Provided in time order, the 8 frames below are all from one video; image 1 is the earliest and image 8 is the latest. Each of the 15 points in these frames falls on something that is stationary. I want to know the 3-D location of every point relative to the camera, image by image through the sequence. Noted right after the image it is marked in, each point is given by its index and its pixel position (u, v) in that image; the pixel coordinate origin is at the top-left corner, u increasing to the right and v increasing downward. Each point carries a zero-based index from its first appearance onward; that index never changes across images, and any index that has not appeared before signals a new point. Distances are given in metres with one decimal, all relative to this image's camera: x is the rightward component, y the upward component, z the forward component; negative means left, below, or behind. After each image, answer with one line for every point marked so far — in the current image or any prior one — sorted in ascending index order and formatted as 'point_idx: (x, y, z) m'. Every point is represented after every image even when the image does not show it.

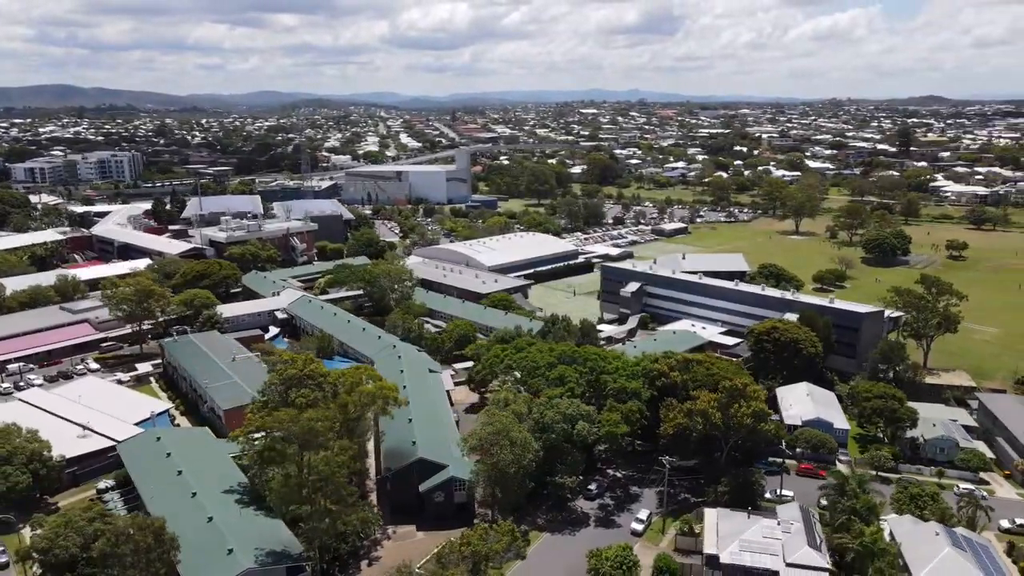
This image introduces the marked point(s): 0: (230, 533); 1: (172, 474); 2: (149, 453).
0: (-5.1, -4.3, +13.2) m
1: (-6.9, -3.9, +15.4) m
2: (-8.0, -3.7, +16.4) m
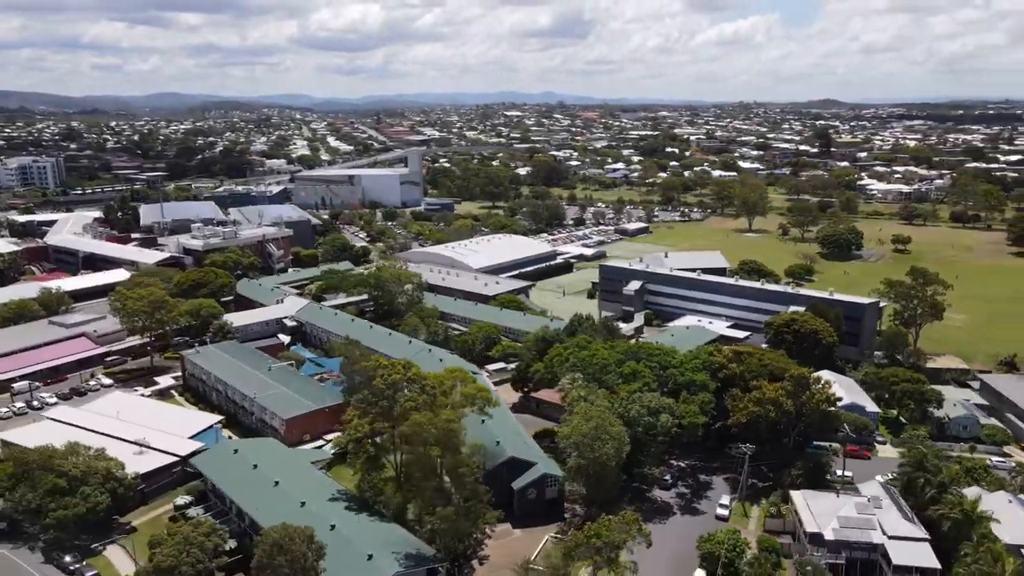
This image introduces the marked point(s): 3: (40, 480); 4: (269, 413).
0: (-2.7, -4.4, +13.1) m
1: (-4.9, -4.1, +15.1) m
2: (-6.0, -3.9, +16.0) m
3: (-9.7, -4.0, +15.3) m
4: (-6.4, -3.3, +19.7) m
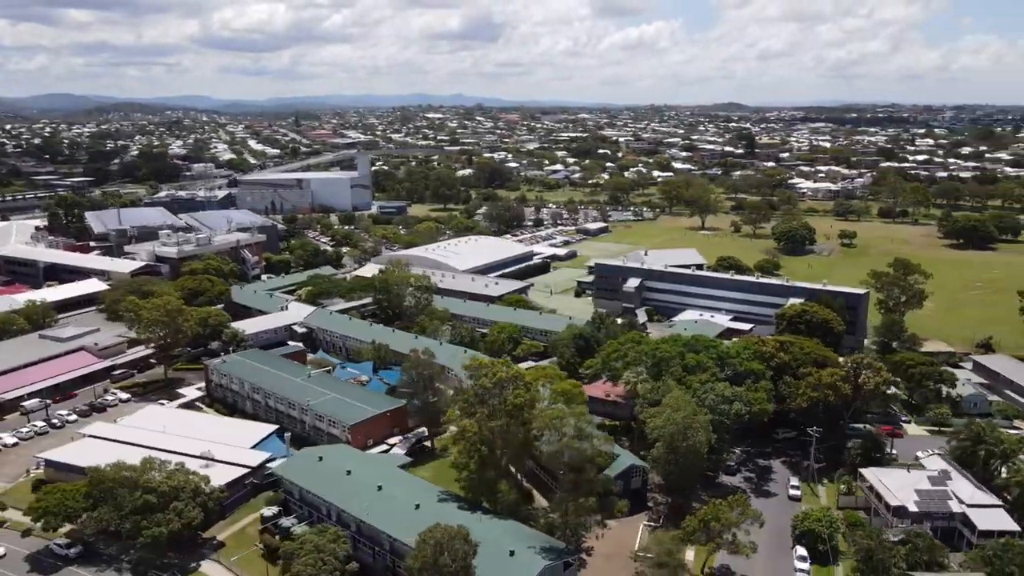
0: (-0.4, -4.4, +13.2) m
1: (-2.7, -4.1, +15.0) m
2: (-4.0, -4.0, +15.8) m
3: (-7.6, -4.2, +14.6) m
4: (-4.7, -3.4, +19.3) m
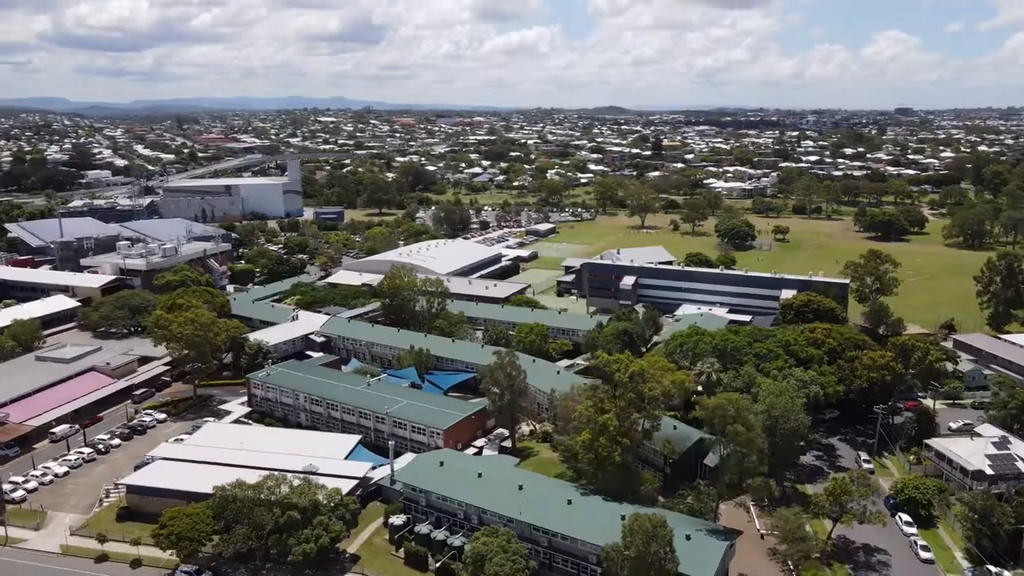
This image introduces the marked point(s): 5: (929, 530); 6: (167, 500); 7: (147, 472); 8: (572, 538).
0: (+2.7, -4.4, +13.7) m
1: (+0.1, -4.1, +15.1) m
2: (-1.3, -4.0, +15.7) m
3: (-4.6, -4.4, +14.1) m
4: (-2.5, -3.5, +19.1) m
5: (+9.0, -5.2, +16.0) m
6: (-7.6, -4.7, +16.3) m
7: (-8.4, -4.2, +17.0) m
8: (+1.0, -4.6, +13.7) m
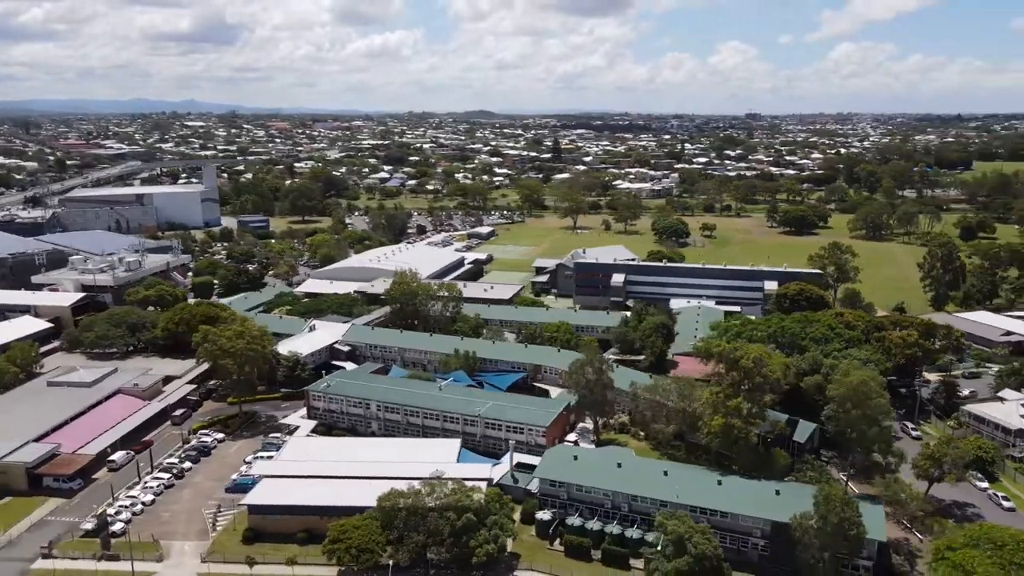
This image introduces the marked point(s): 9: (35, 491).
0: (+6.0, -4.1, +14.8) m
1: (+3.2, -4.0, +15.8) m
2: (+1.8, -4.0, +16.1) m
3: (-1.3, -4.4, +14.0) m
4: (-0.1, -3.6, +19.3) m
5: (+11.9, -4.8, +18.1) m
6: (-4.6, -4.9, +15.7) m
7: (-5.5, -4.5, +16.3) m
8: (+4.4, -4.5, +14.6) m
9: (-11.4, -4.9, +17.6) m
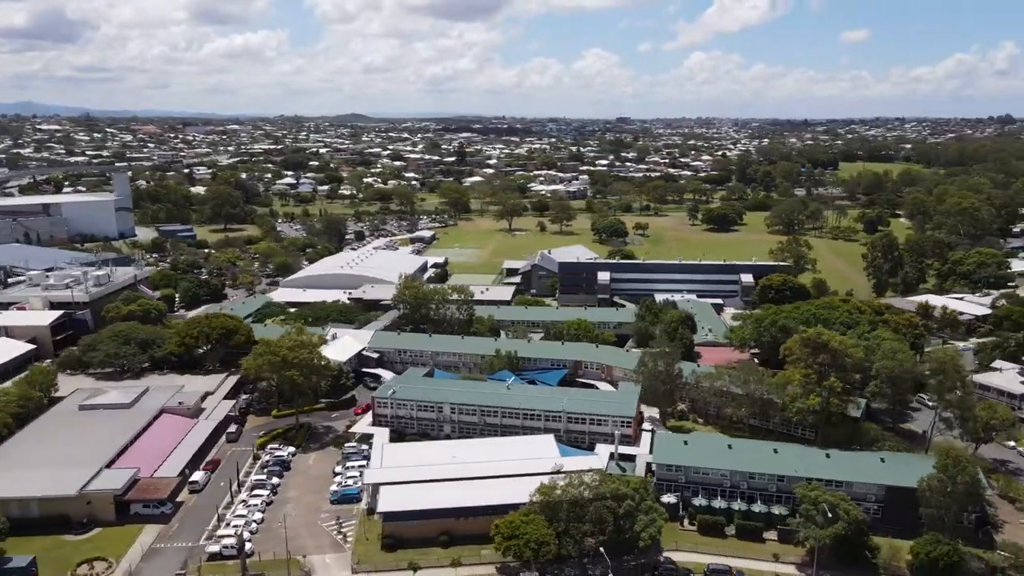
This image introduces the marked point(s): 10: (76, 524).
0: (+8.9, -3.8, +16.5) m
1: (+6.0, -3.8, +17.0) m
2: (+4.5, -3.8, +17.1) m
3: (+1.9, -4.4, +14.5) m
4: (+2.1, -3.5, +20.0) m
5: (+14.2, -4.3, +20.7) m
6: (-1.6, -4.9, +15.7) m
7: (-2.6, -4.6, +16.1) m
8: (+7.4, -4.2, +16.0) m
9: (-8.7, -5.2, +16.5) m
10: (-9.6, -5.2, +16.2) m
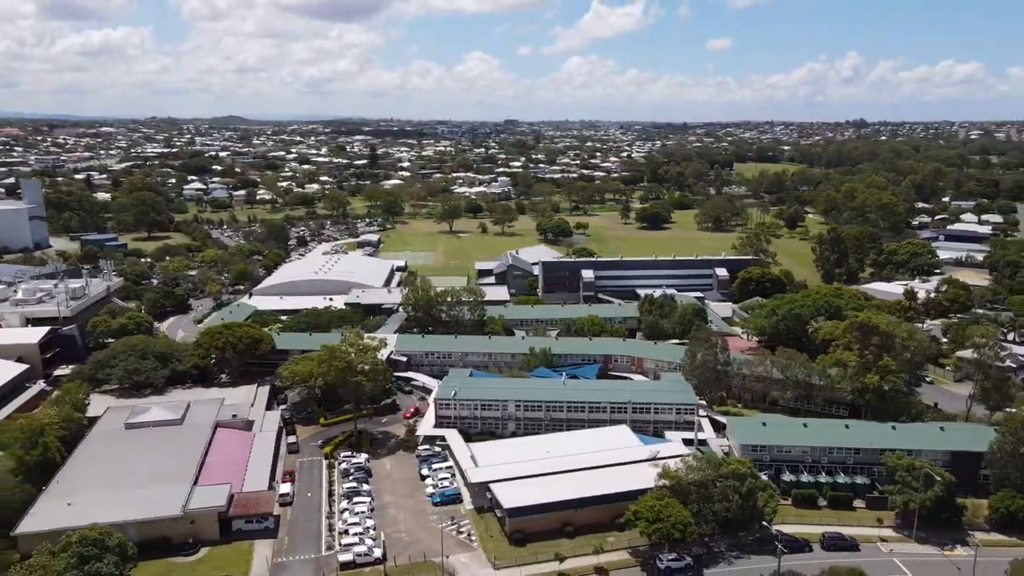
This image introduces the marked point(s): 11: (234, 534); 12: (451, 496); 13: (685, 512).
0: (+11.2, -3.5, +18.4) m
1: (+8.3, -3.5, +18.5) m
2: (+6.8, -3.6, +18.4) m
3: (+4.6, -4.2, +15.4) m
4: (+4.1, -3.4, +20.8) m
5: (+15.9, -3.8, +23.3) m
6: (+1.0, -4.9, +16.1) m
7: (-0.1, -4.6, +16.3) m
8: (+9.8, -3.9, +17.6) m
9: (-6.1, -5.3, +15.8) m
10: (-6.9, -5.4, +15.4) m
11: (-6.0, -5.3, +15.9) m
12: (-1.4, -4.9, +17.4) m
13: (+3.5, -4.5, +14.9) m
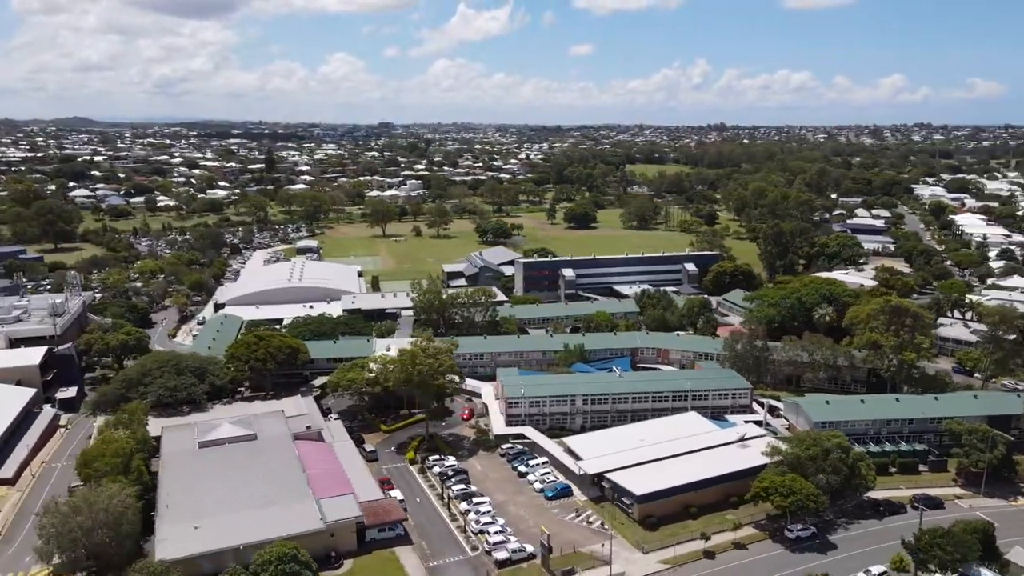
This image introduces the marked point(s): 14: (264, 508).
0: (+13.5, -3.0, +20.9) m
1: (+10.6, -3.2, +20.4) m
2: (+9.1, -3.3, +20.1) m
3: (+7.5, -3.9, +16.8) m
4: (+6.0, -3.2, +22.1) m
5: (+17.3, -3.2, +26.5) m
6: (+3.8, -4.8, +16.9) m
7: (+2.7, -4.5, +17.0) m
8: (+12.3, -3.5, +19.9) m
9: (-3.1, -5.4, +15.5) m
10: (-3.9, -5.5, +15.0) m
11: (-3.0, -5.4, +15.6) m
12: (+1.2, -4.9, +17.8) m
13: (+6.5, -4.3, +16.2) m
14: (-5.2, -4.7, +15.6) m
